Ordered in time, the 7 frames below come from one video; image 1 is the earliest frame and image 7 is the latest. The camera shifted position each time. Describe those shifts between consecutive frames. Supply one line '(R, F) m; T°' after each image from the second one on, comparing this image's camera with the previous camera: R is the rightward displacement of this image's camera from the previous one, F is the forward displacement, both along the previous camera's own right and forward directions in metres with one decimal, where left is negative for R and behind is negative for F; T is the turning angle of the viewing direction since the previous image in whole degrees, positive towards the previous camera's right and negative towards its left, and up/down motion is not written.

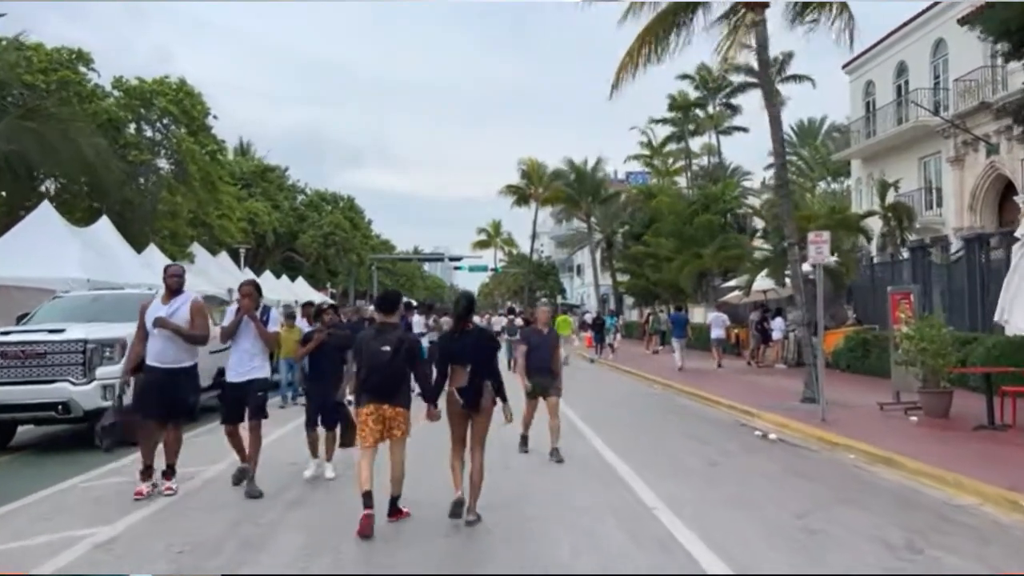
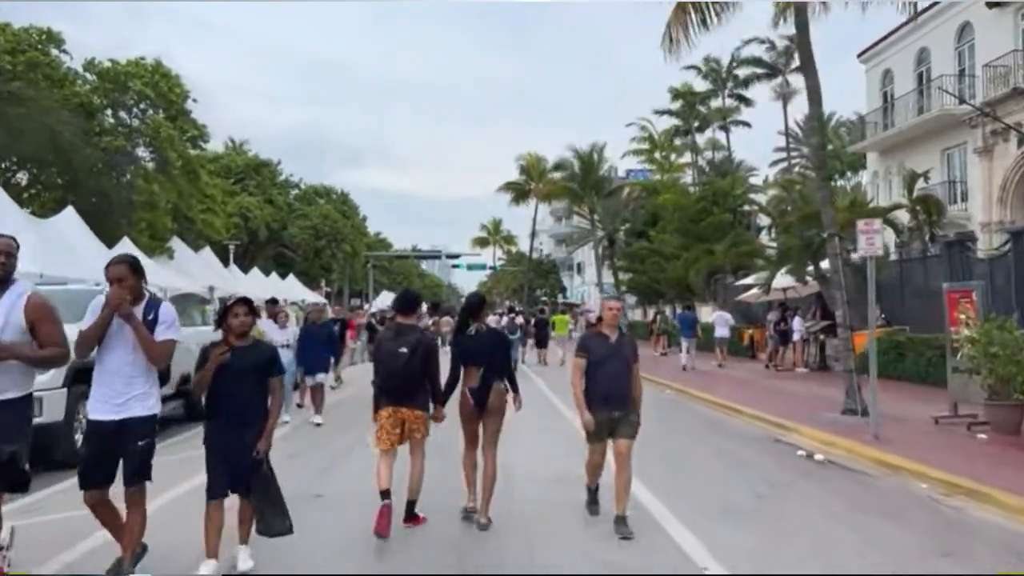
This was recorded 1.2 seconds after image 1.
(0.0, +2.1) m; 0°
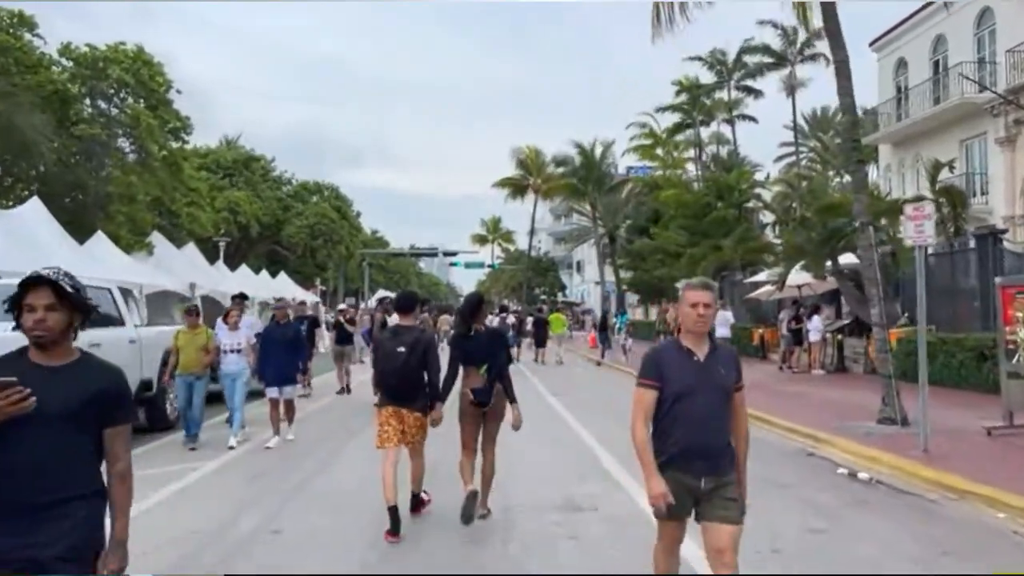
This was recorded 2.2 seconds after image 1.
(0.0, +1.6) m; 0°
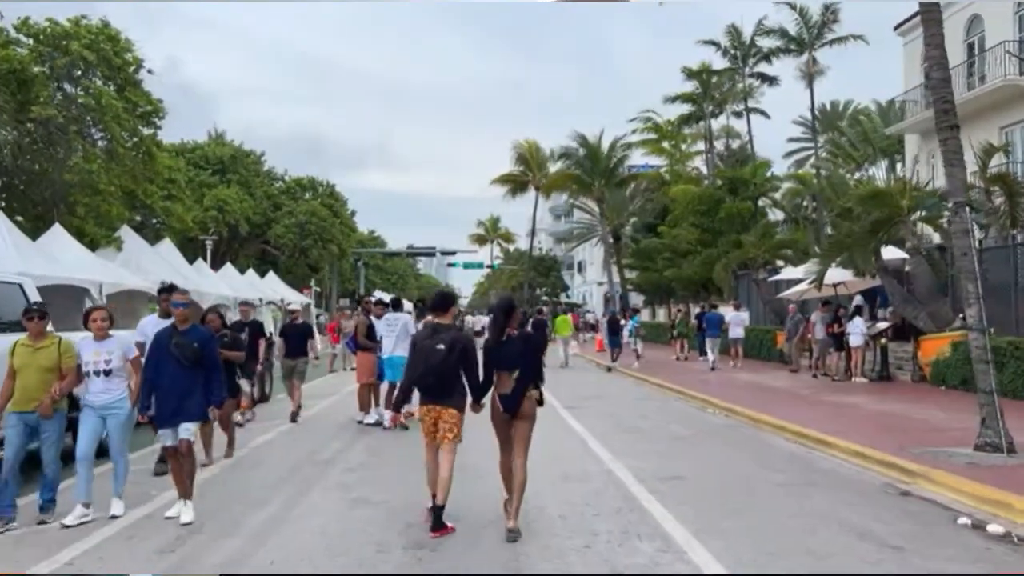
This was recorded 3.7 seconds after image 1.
(-0.1, +2.6) m; 0°
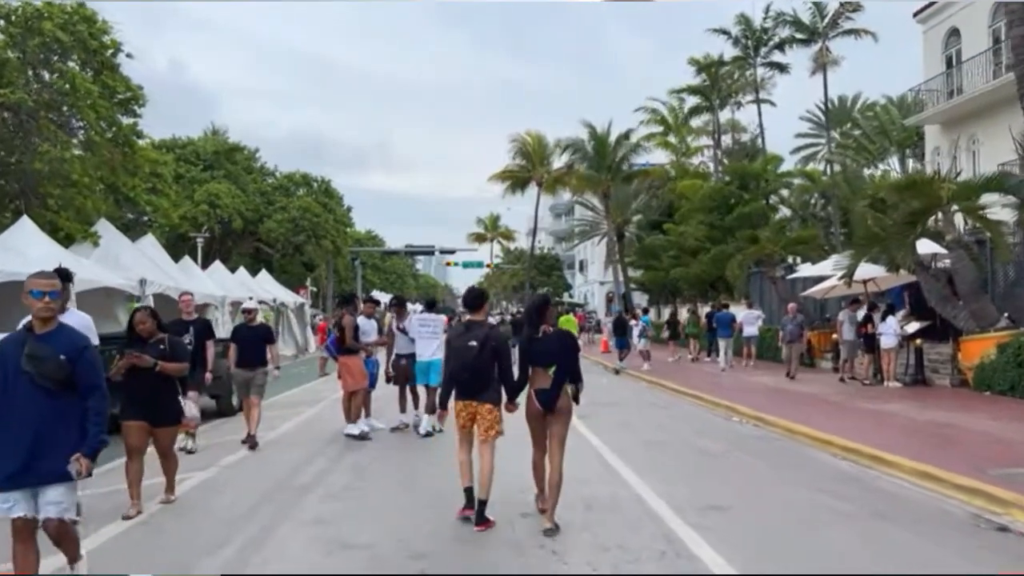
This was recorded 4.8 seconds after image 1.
(-0.1, +1.7) m; 0°
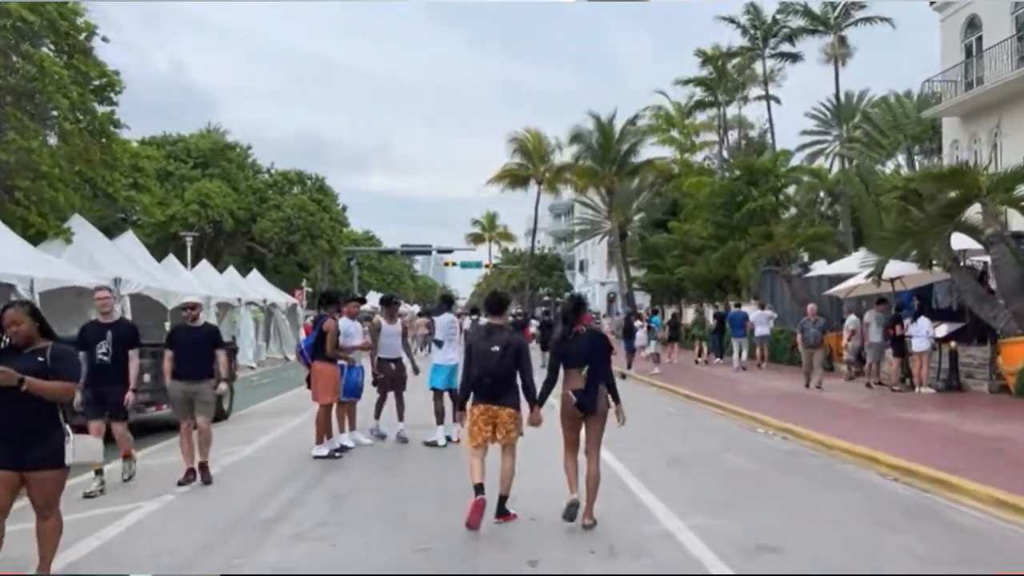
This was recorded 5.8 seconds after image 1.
(0.0, +1.6) m; 0°
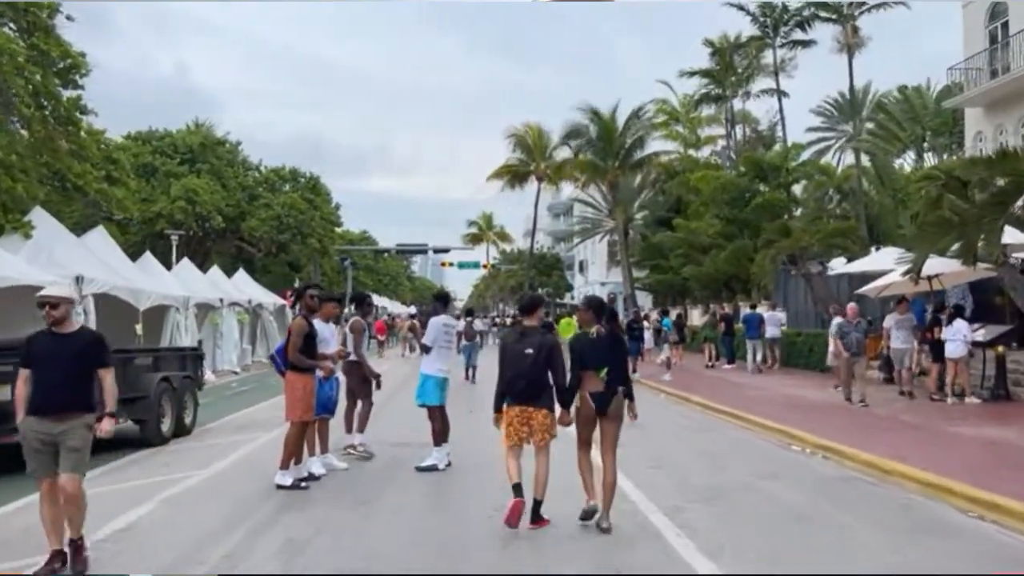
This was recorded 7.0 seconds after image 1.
(0.0, +1.9) m; 0°
